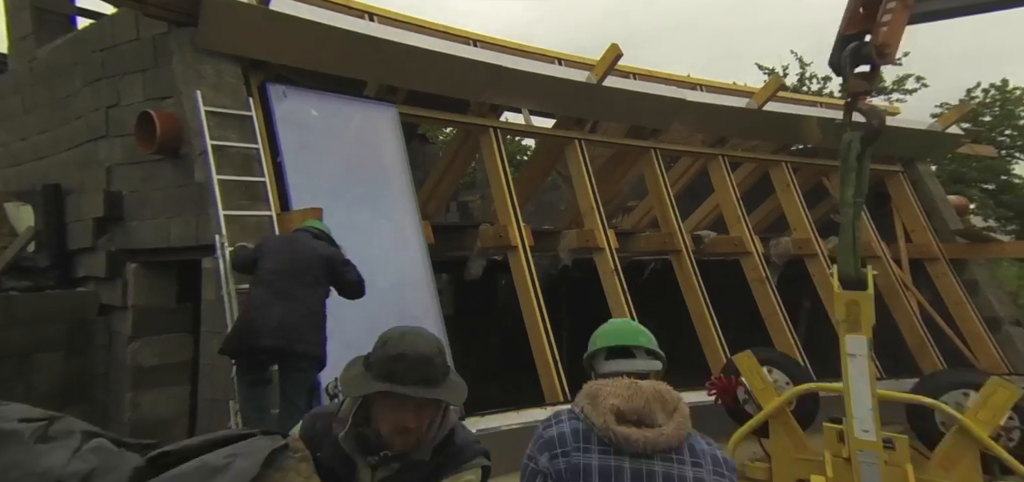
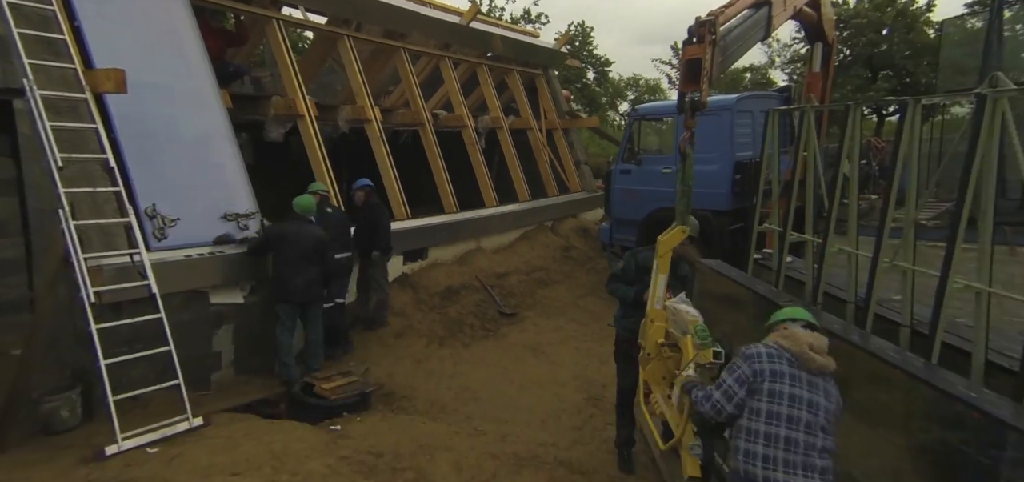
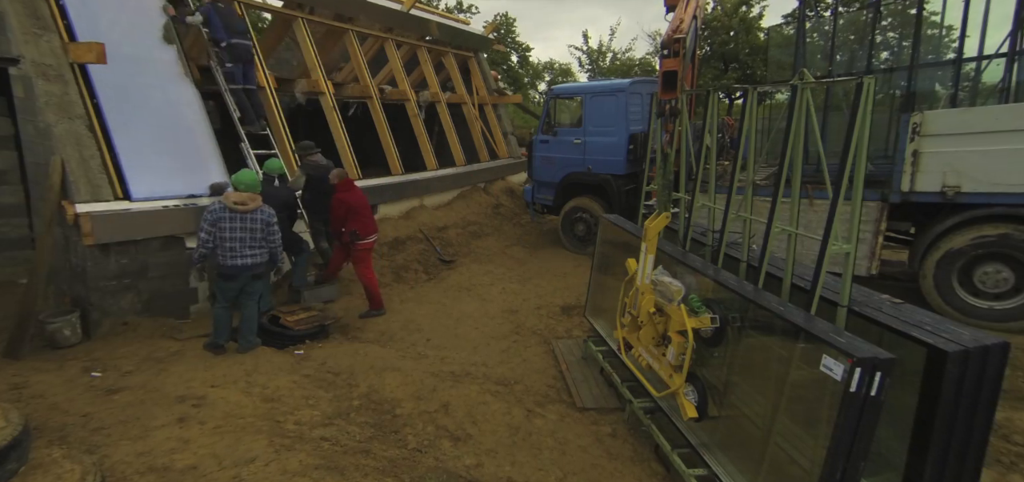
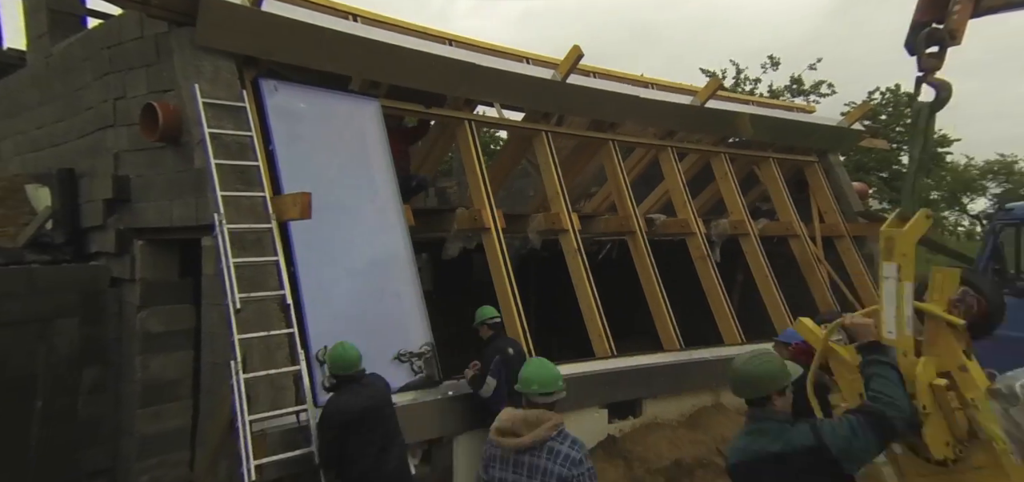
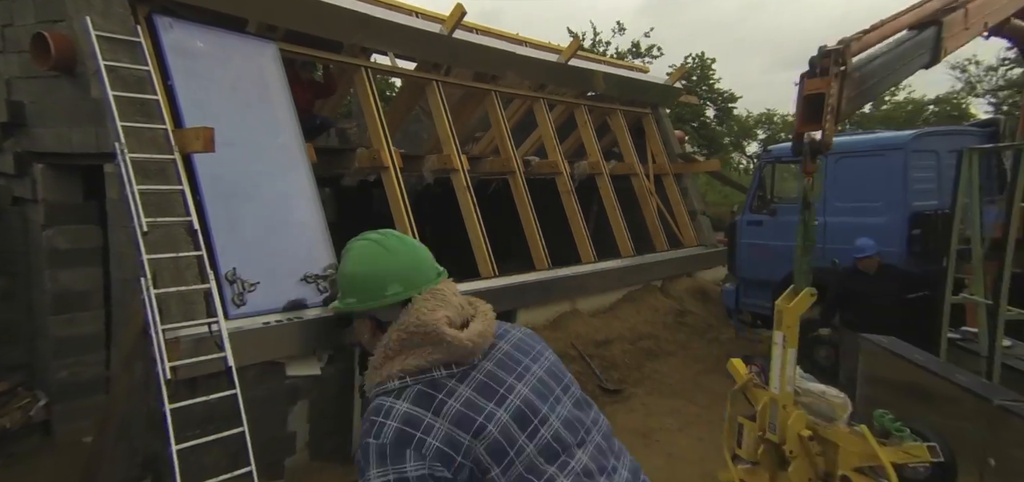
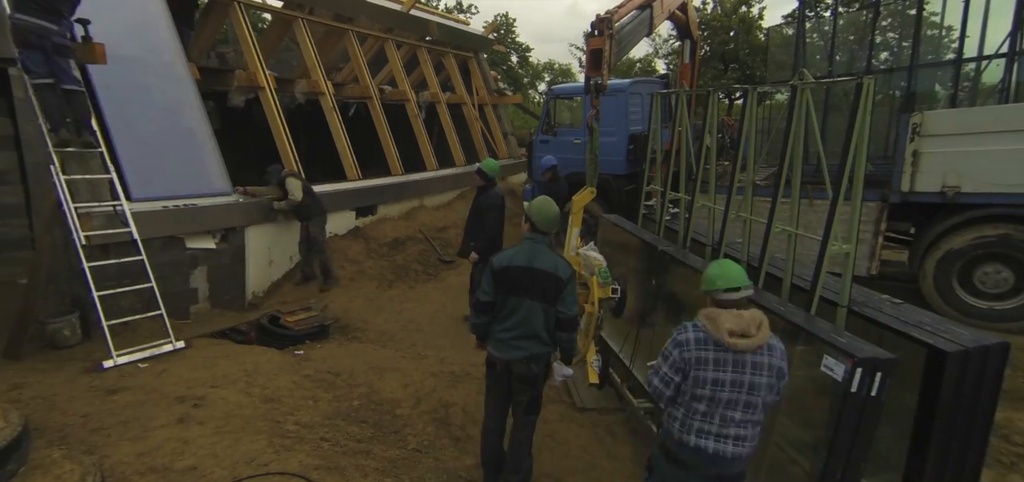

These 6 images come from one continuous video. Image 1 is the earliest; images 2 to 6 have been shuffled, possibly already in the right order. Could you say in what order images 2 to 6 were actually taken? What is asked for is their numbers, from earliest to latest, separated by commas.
4, 5, 2, 6, 3
